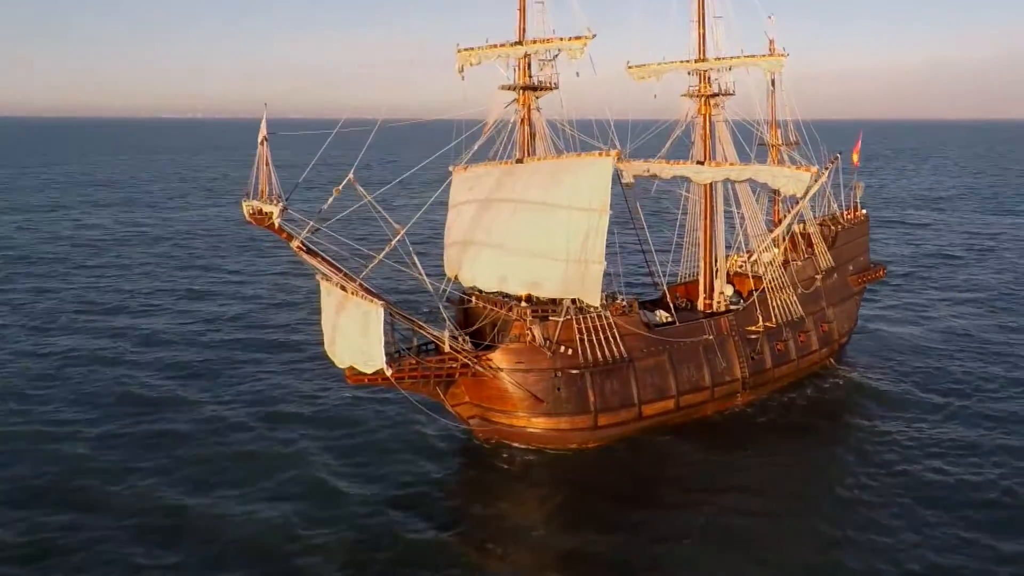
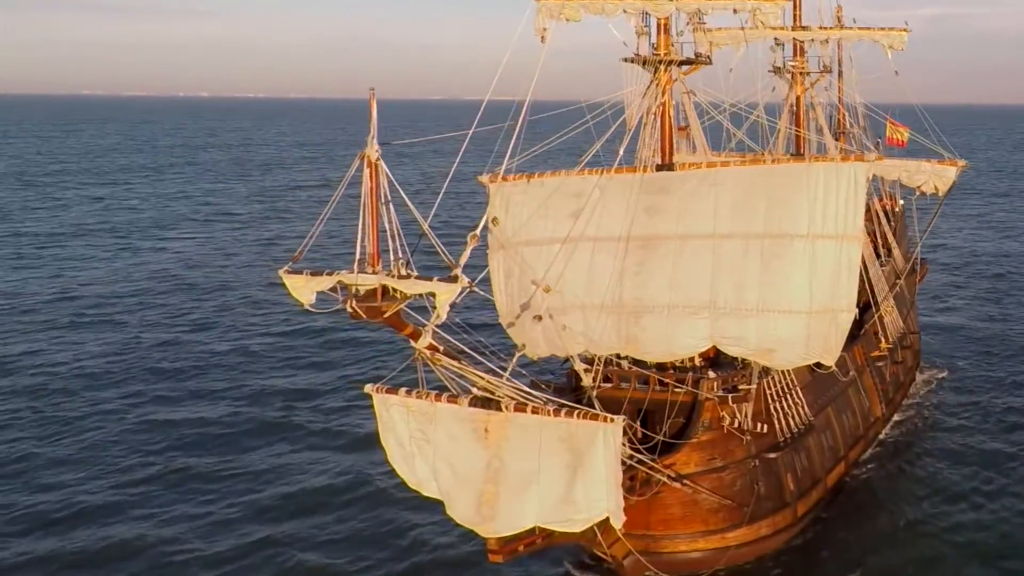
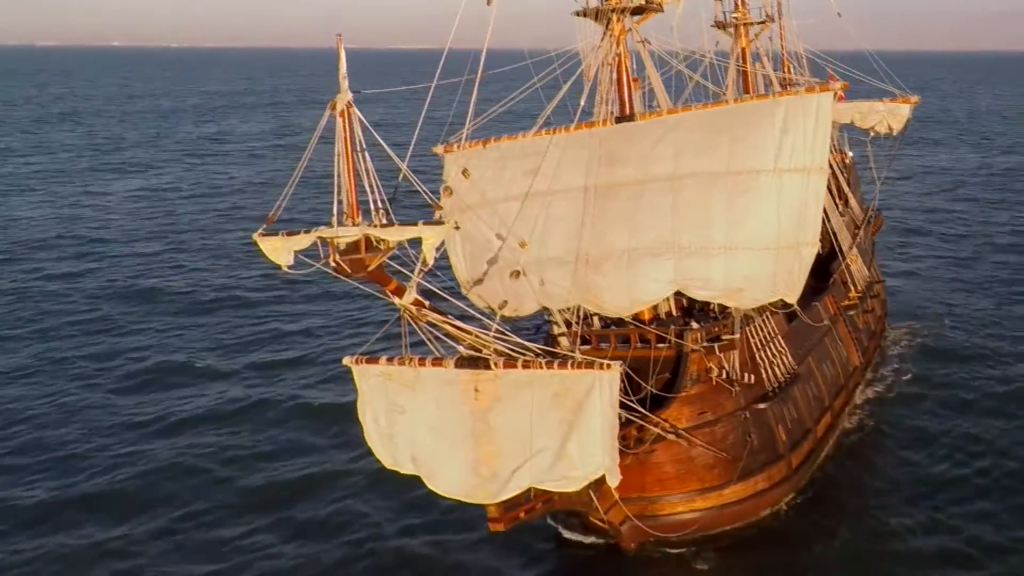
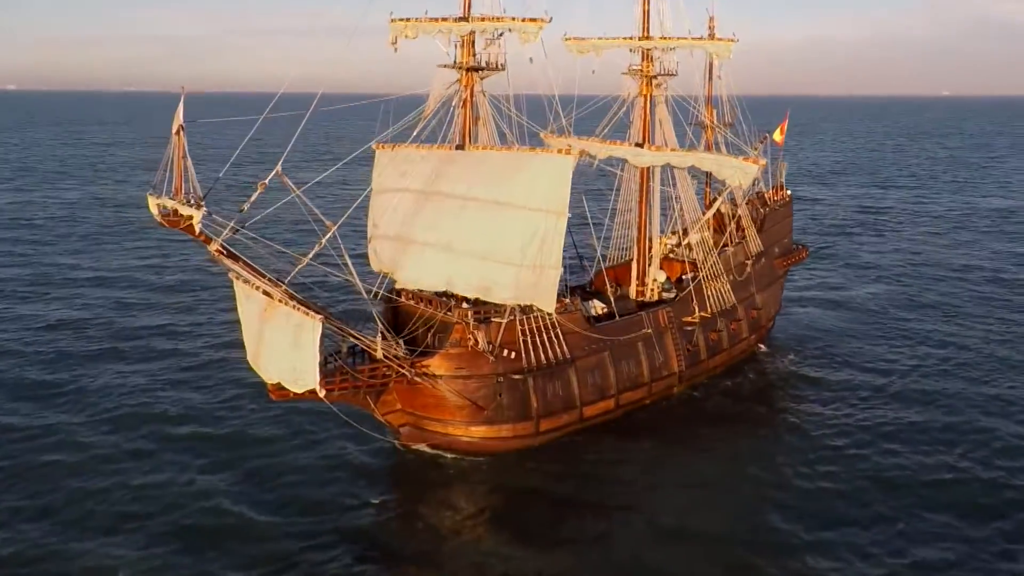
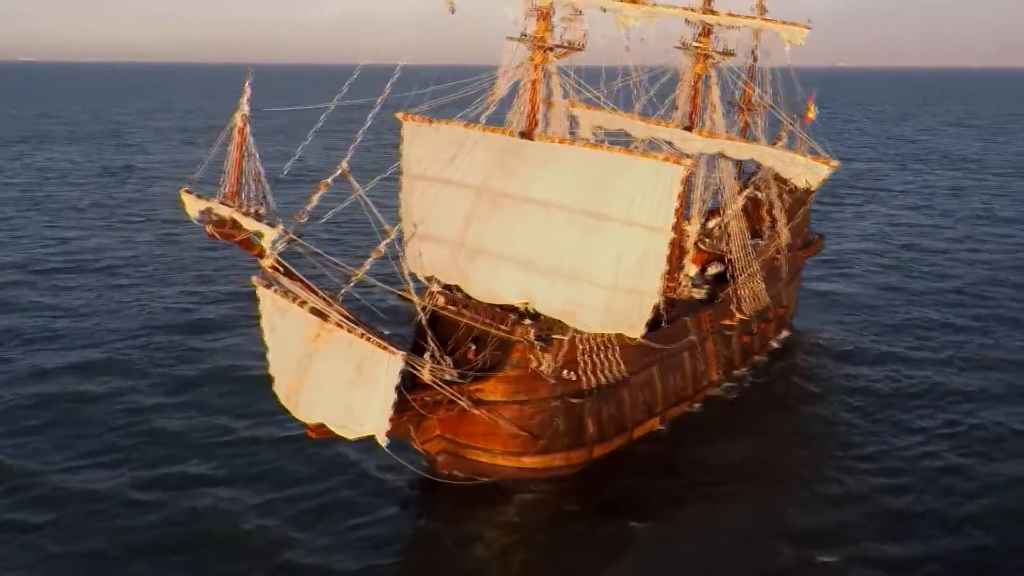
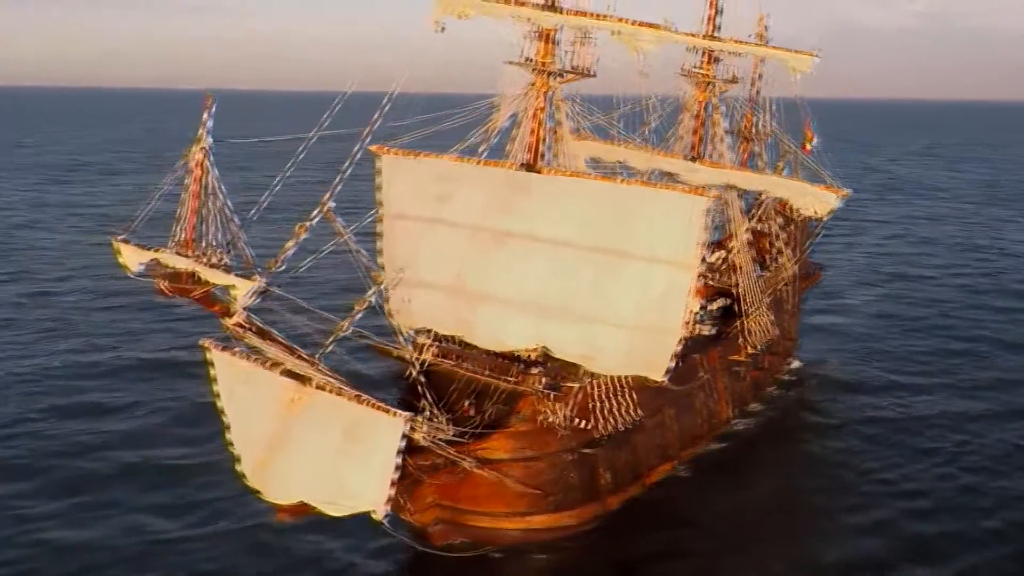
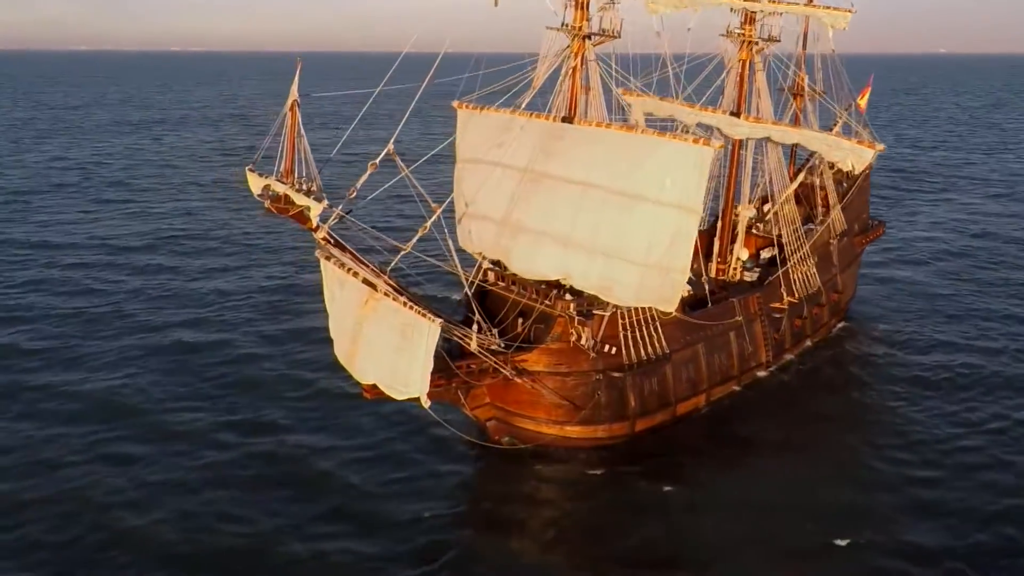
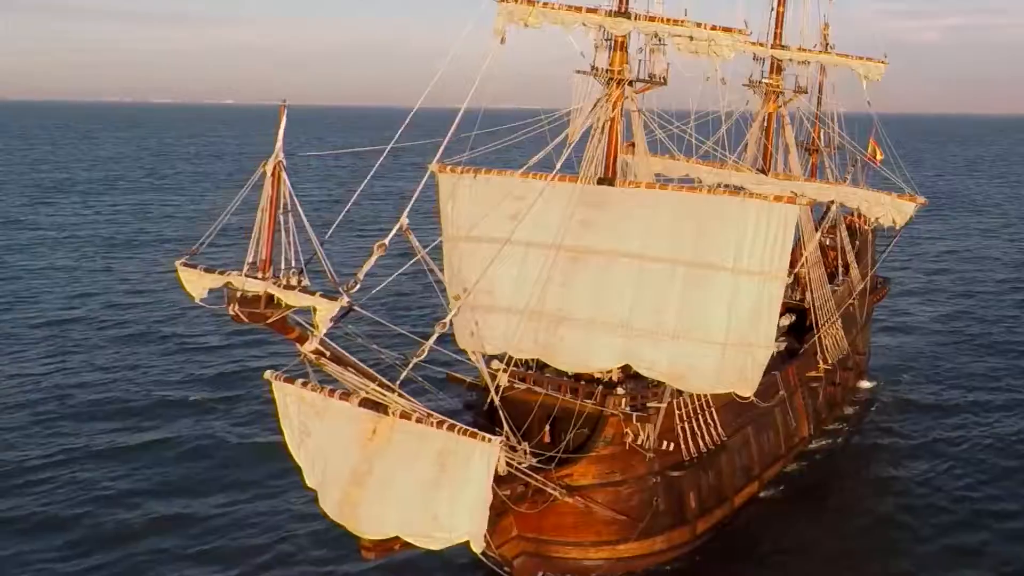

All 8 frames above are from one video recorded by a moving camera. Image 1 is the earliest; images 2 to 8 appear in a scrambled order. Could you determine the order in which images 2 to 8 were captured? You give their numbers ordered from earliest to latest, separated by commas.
4, 7, 5, 6, 8, 2, 3
